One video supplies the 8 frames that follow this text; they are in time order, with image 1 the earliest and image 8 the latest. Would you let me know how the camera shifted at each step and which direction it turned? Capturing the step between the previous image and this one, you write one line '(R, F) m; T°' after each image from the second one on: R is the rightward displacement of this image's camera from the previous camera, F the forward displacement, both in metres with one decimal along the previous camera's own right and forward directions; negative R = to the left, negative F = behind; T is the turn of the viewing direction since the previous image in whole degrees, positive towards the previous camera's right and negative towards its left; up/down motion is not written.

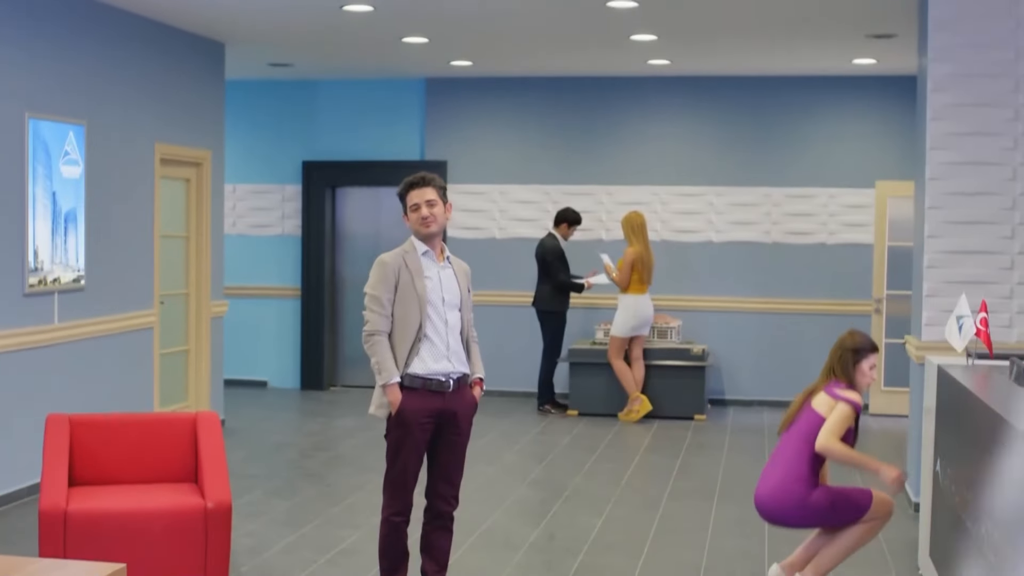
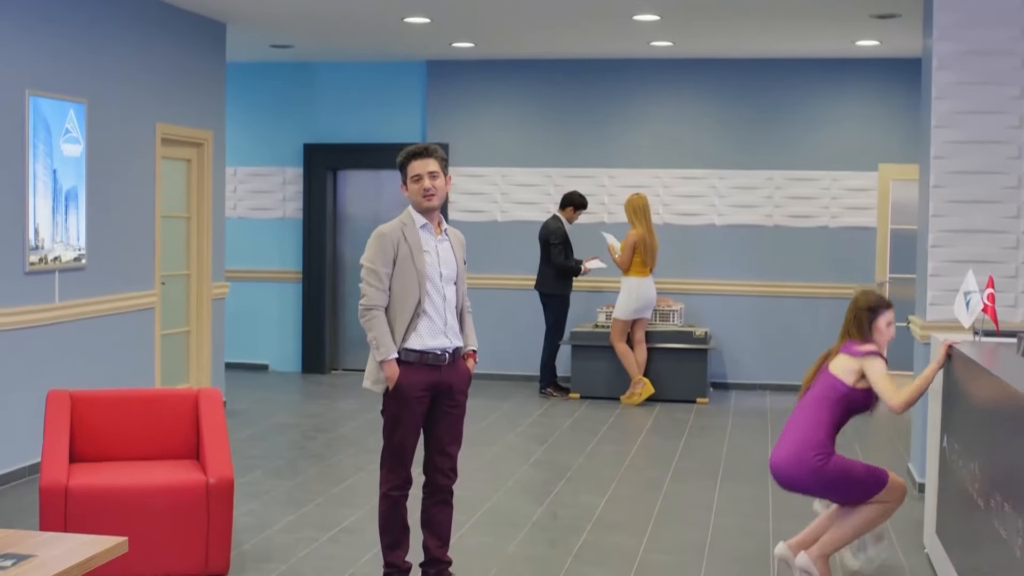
(0.0, 0.0) m; 0°
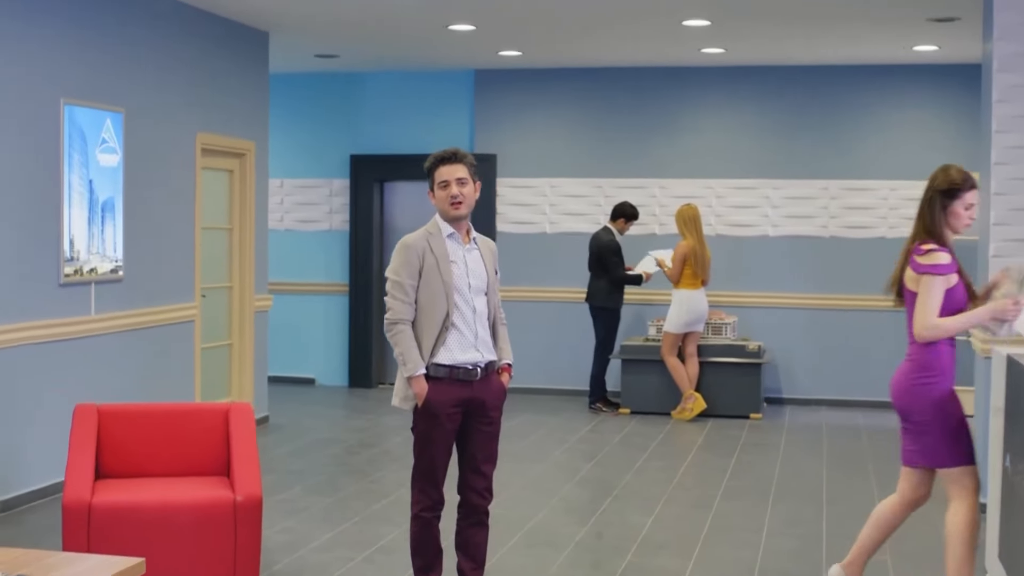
(+0.1, +0.2) m; -2°
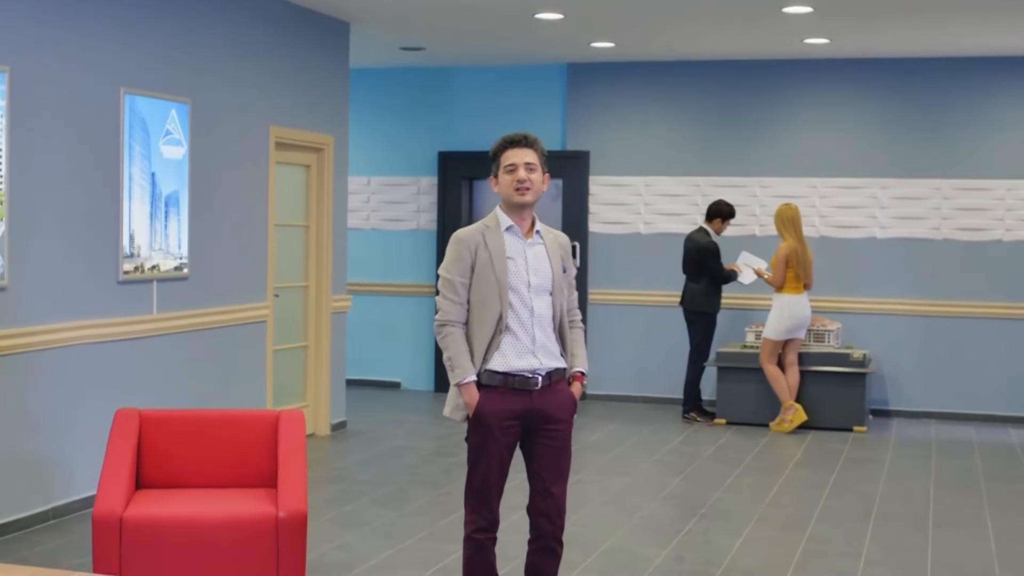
(+0.1, +0.4) m; -4°
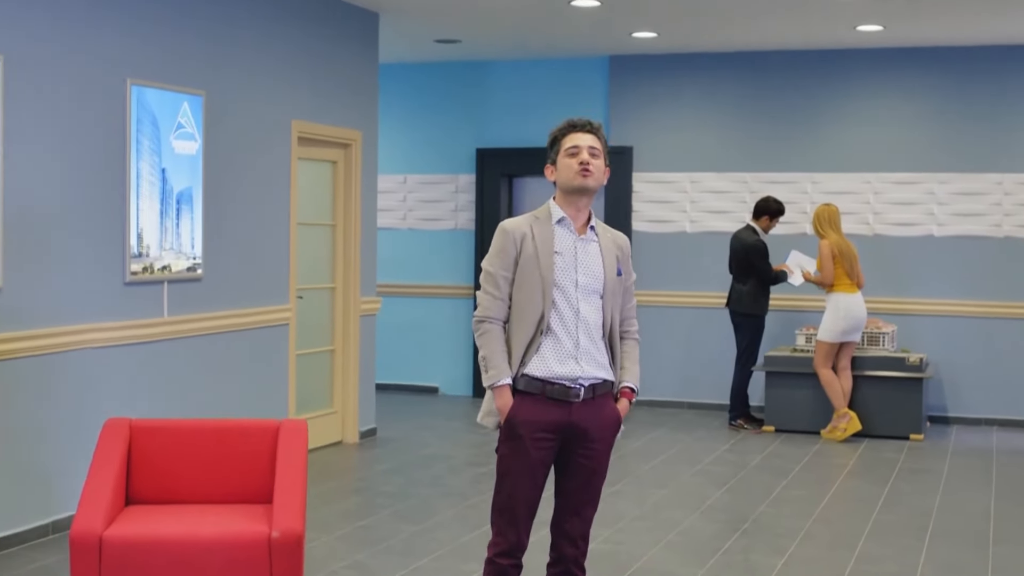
(+0.1, +0.4) m; -2°
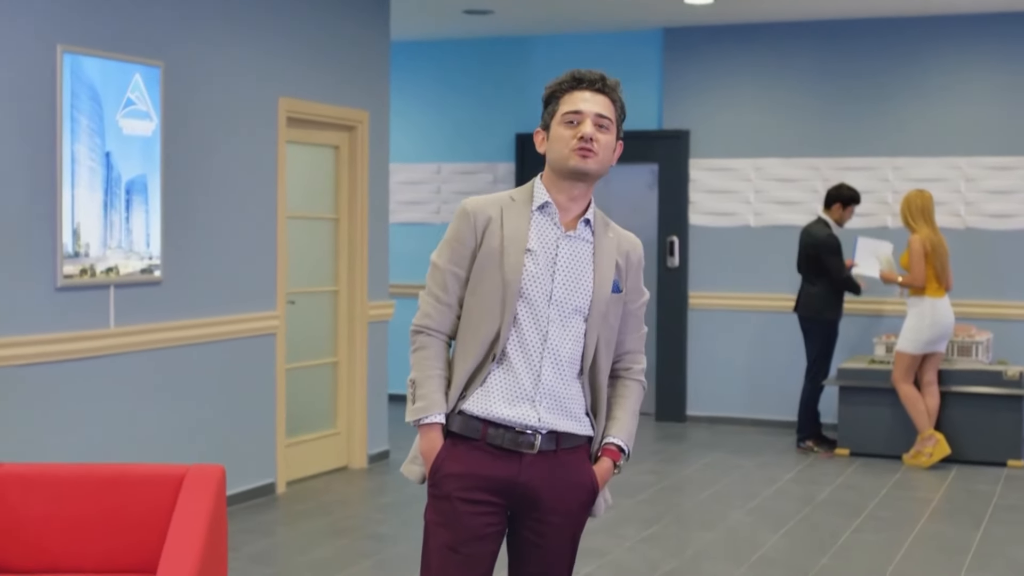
(+0.3, +1.0) m; -3°
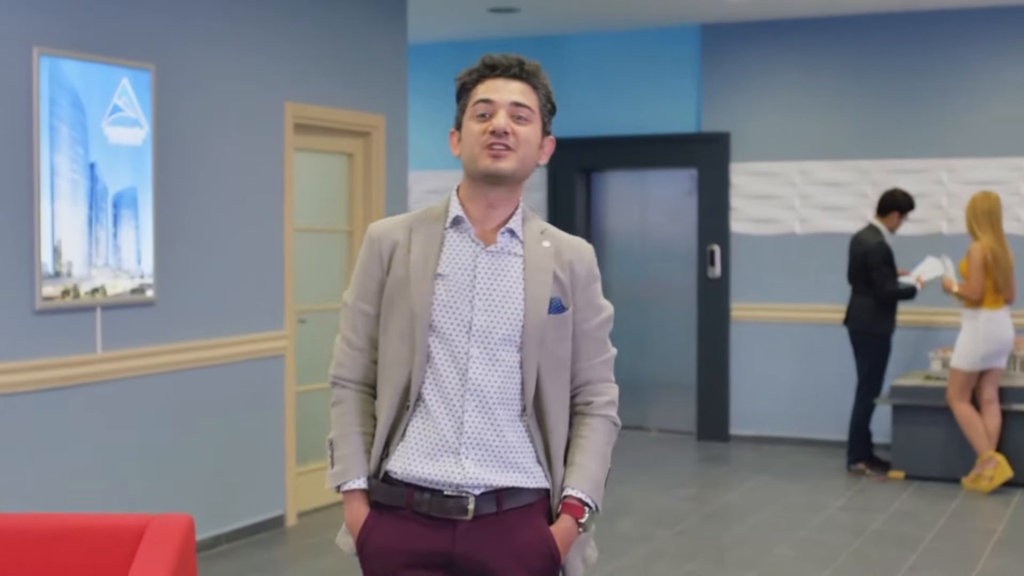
(+0.1, +0.4) m; -2°
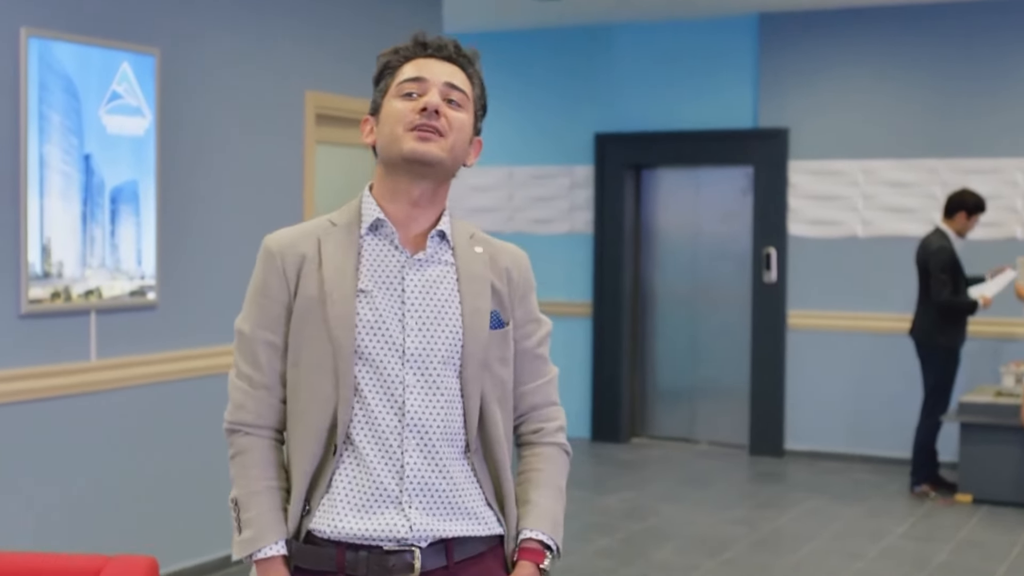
(+0.1, +0.4) m; -2°
